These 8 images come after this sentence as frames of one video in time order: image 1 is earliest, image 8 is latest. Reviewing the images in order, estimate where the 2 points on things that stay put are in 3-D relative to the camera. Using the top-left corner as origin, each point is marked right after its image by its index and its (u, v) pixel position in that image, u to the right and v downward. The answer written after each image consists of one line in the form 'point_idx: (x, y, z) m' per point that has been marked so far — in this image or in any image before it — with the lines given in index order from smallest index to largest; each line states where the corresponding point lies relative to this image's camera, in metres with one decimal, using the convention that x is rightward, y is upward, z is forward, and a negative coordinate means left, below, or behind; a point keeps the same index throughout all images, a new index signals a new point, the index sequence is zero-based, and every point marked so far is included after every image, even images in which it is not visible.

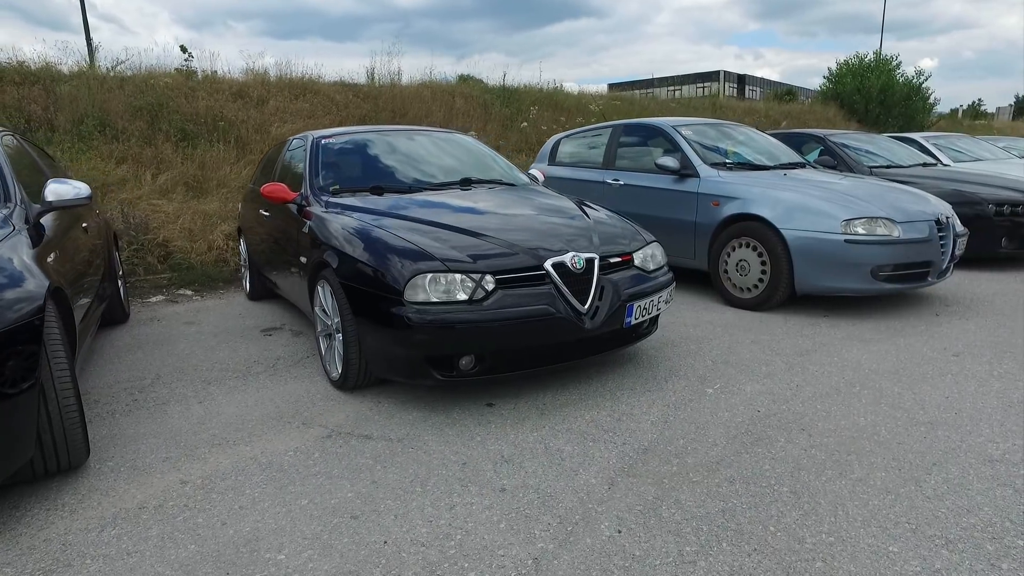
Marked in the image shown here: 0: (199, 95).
0: (-4.9, +3.0, +9.7) m
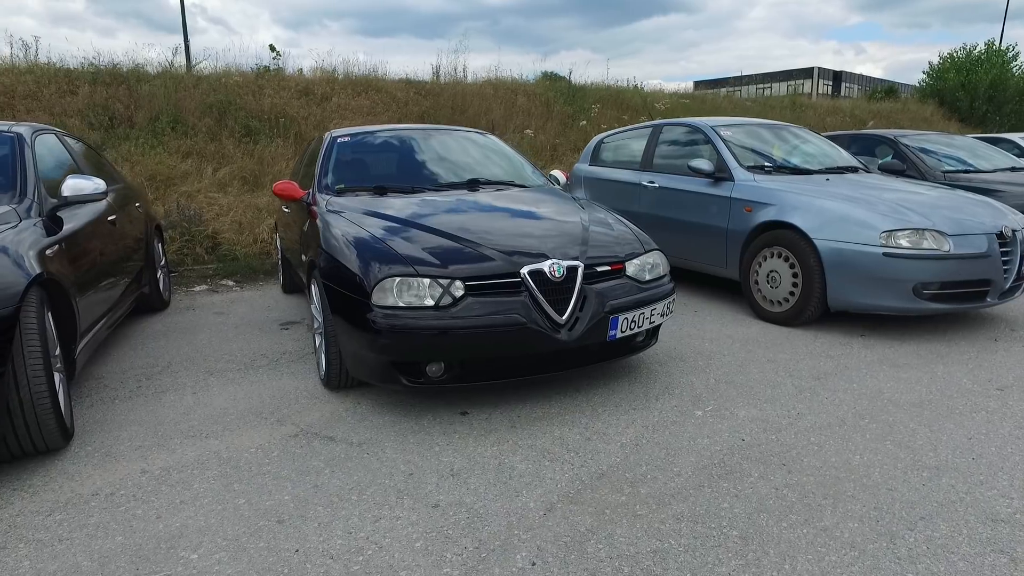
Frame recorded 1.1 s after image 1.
0: (-4.0, +3.1, +10.2) m
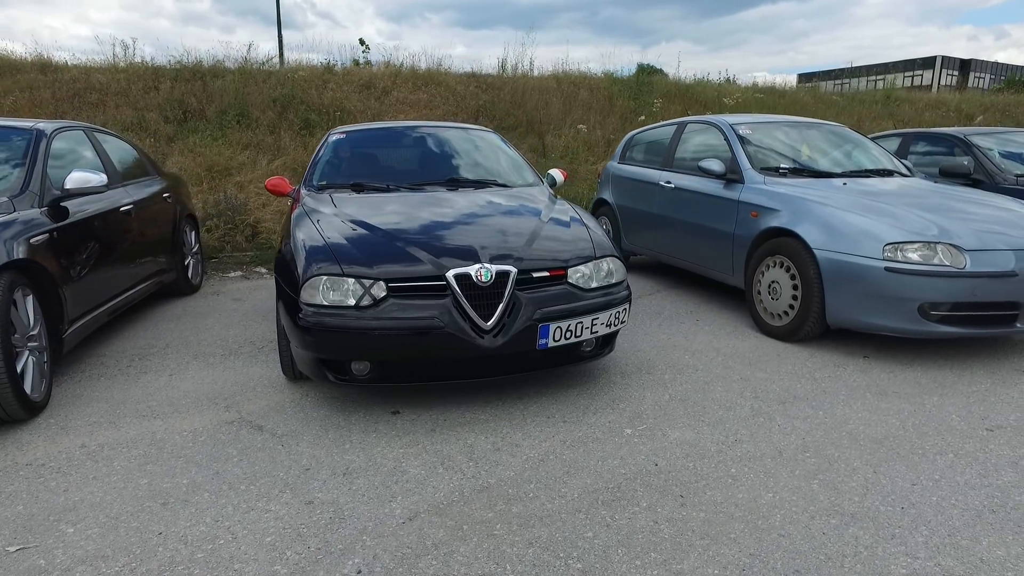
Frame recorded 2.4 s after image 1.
0: (-3.1, +3.4, +10.6) m
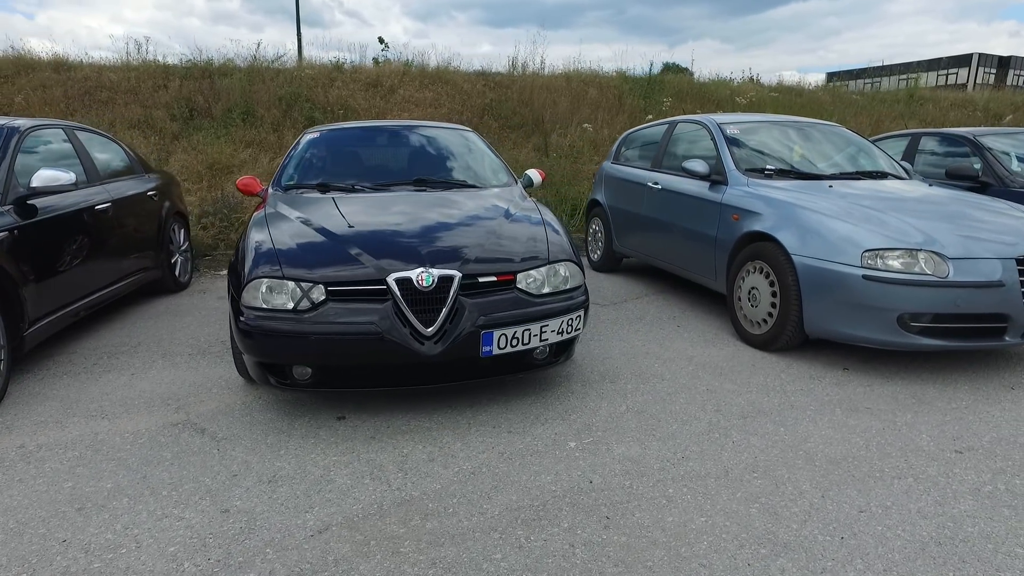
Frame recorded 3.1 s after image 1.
0: (-3.0, +3.4, +10.6) m
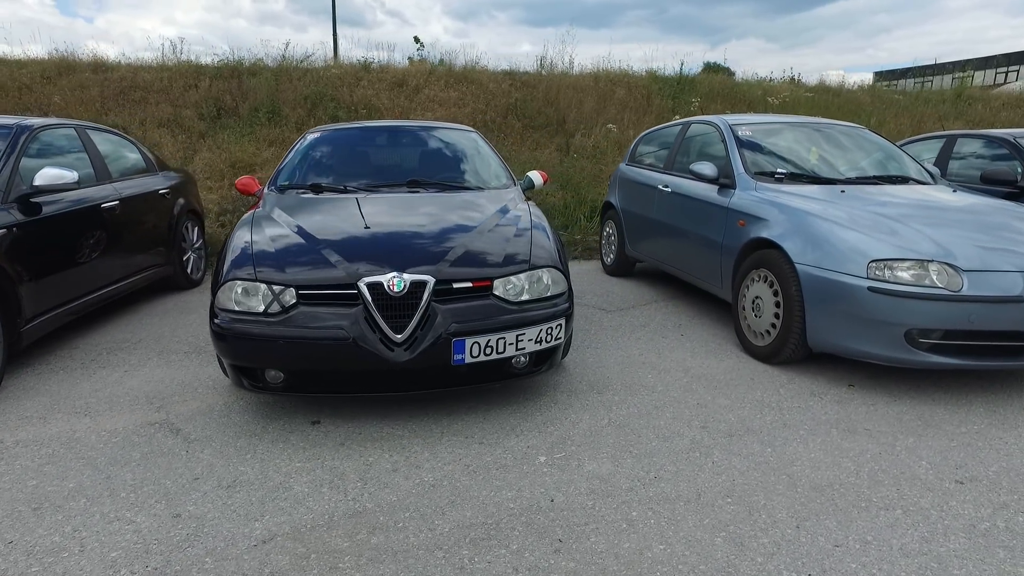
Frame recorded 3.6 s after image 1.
0: (-2.6, +3.4, +10.7) m
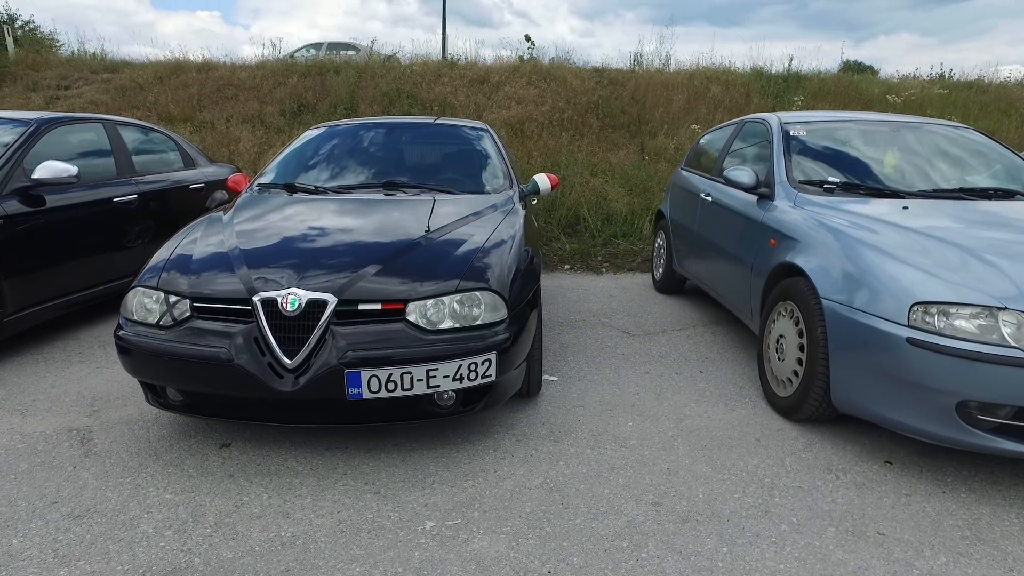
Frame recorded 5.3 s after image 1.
0: (-1.2, +3.4, +10.6) m
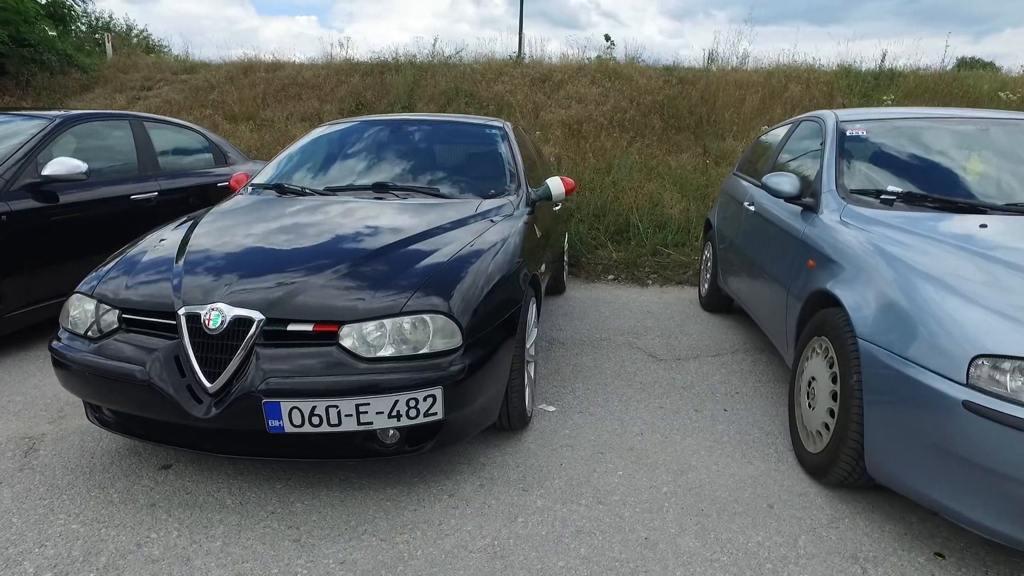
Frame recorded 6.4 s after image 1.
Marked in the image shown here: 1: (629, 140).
0: (-0.2, +3.4, +10.3) m
1: (+1.7, +2.1, +8.9) m
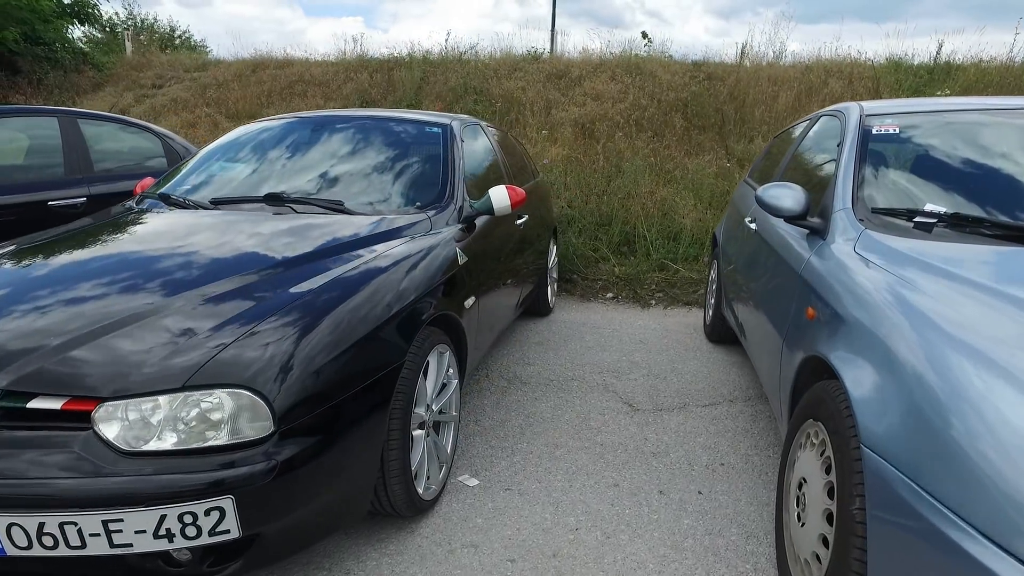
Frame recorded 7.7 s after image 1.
0: (0.0, +3.2, +9.6) m
1: (+1.7, +1.9, +8.1) m
